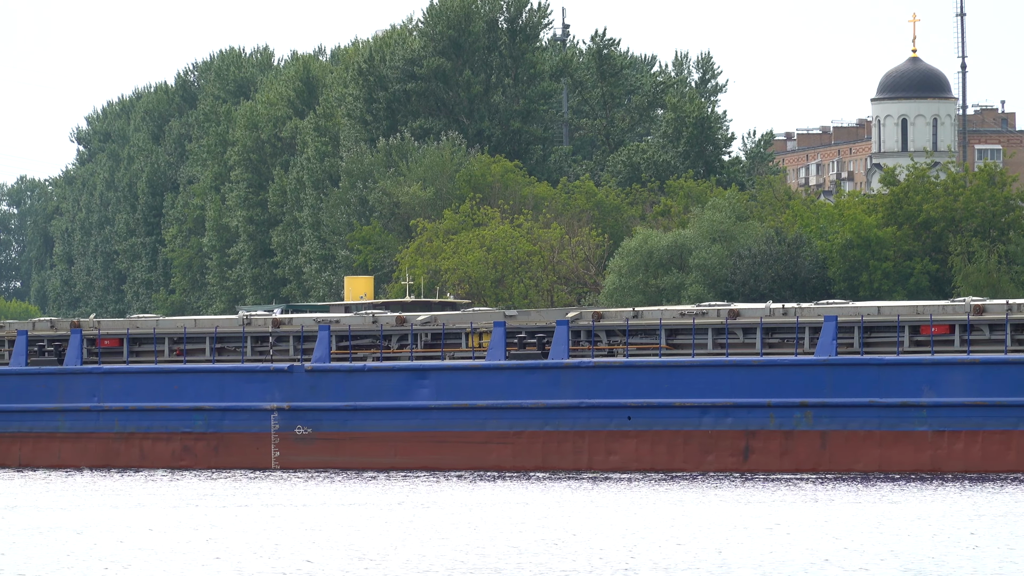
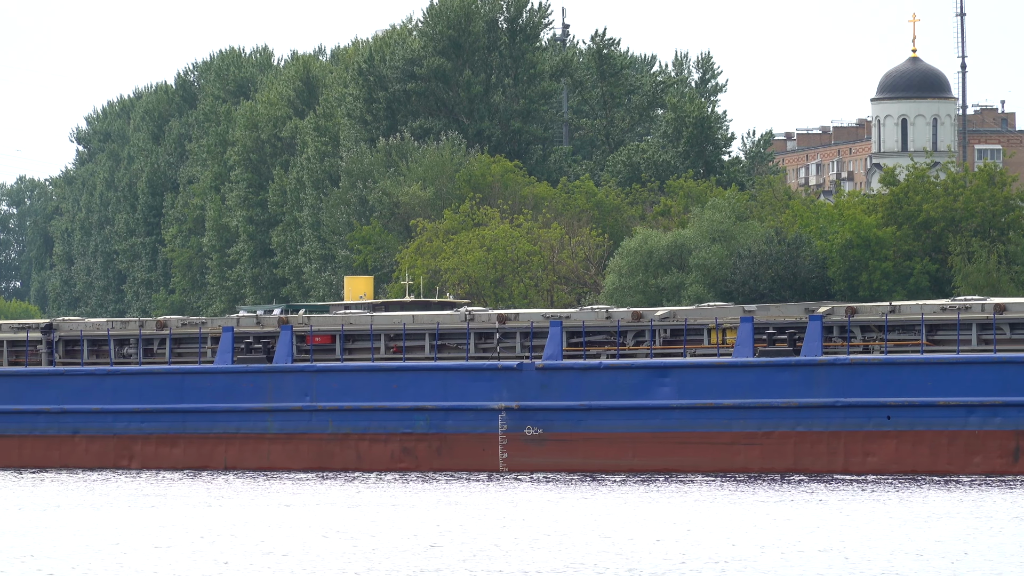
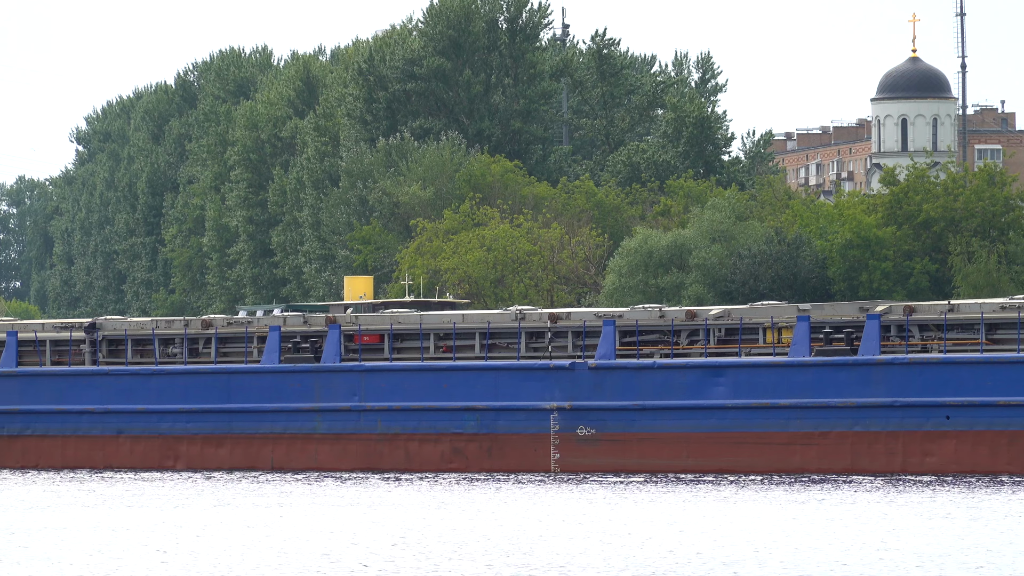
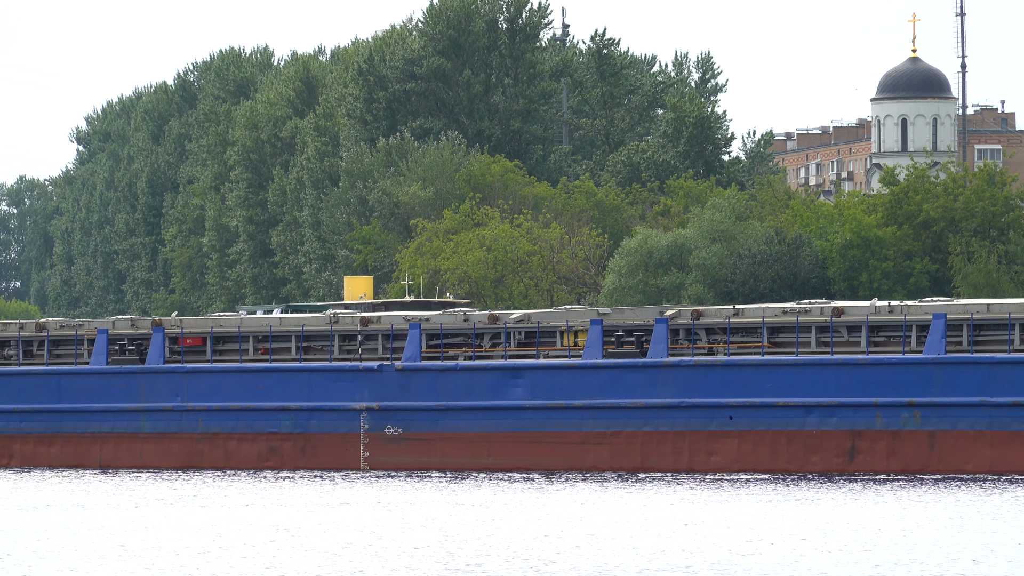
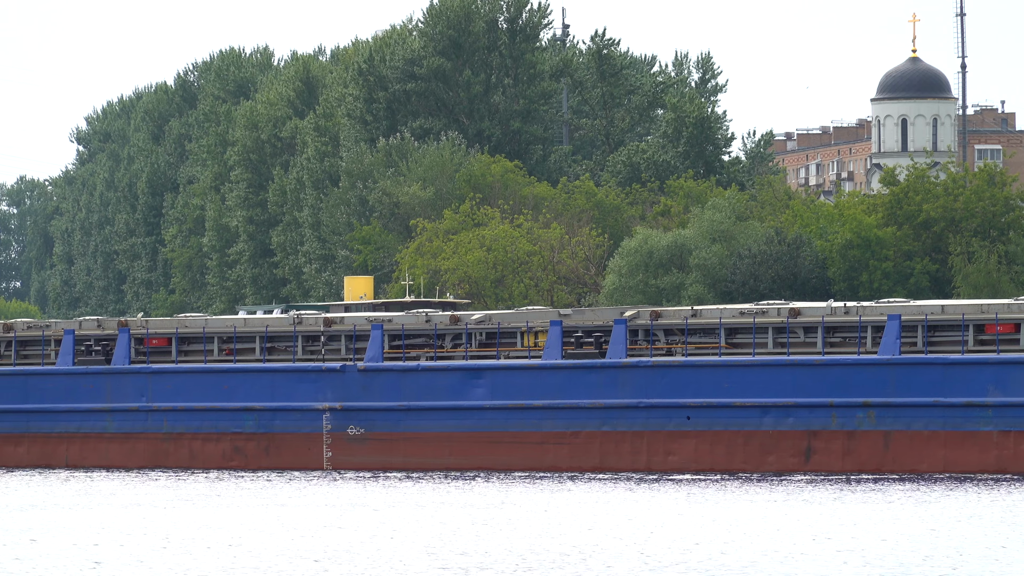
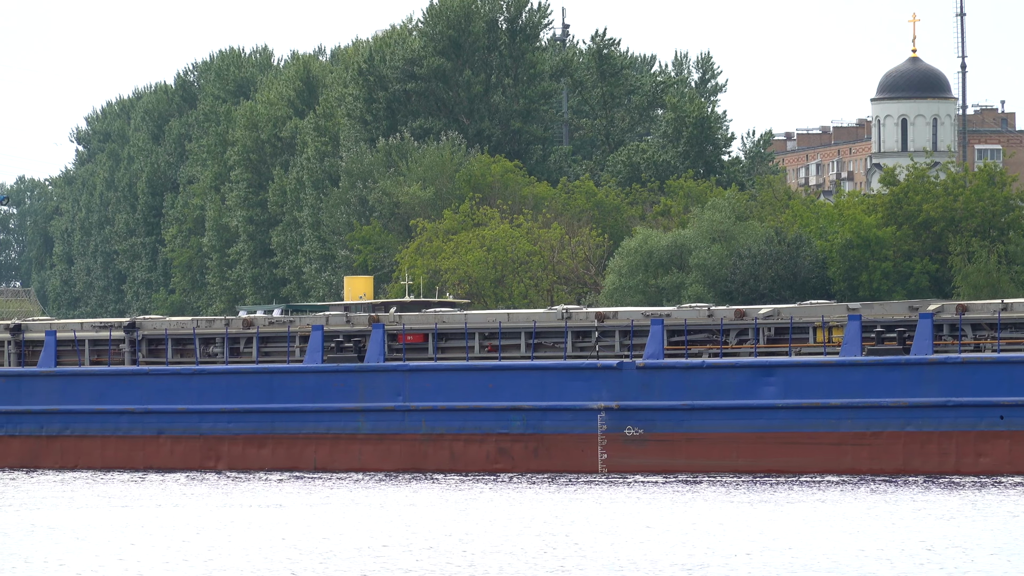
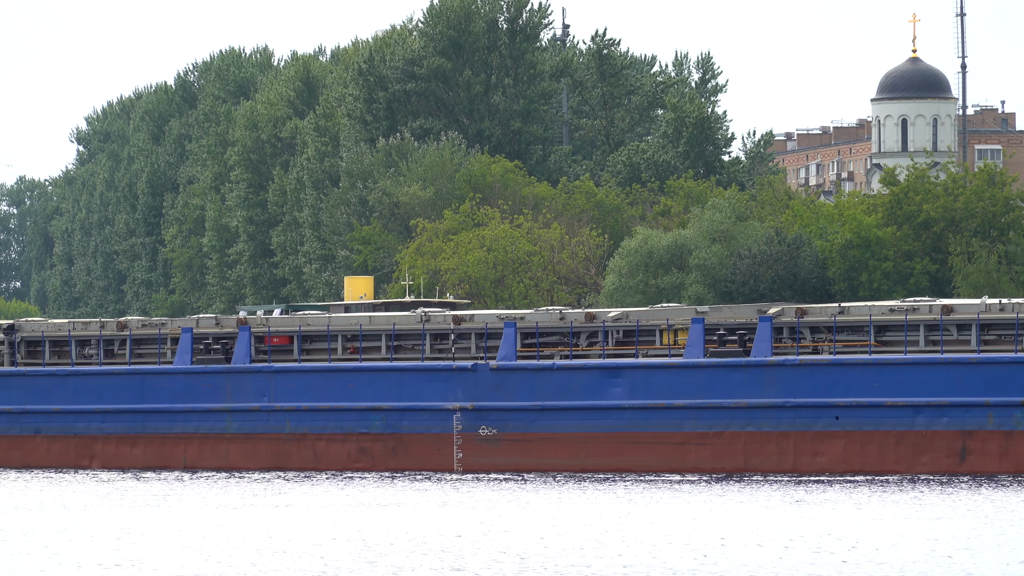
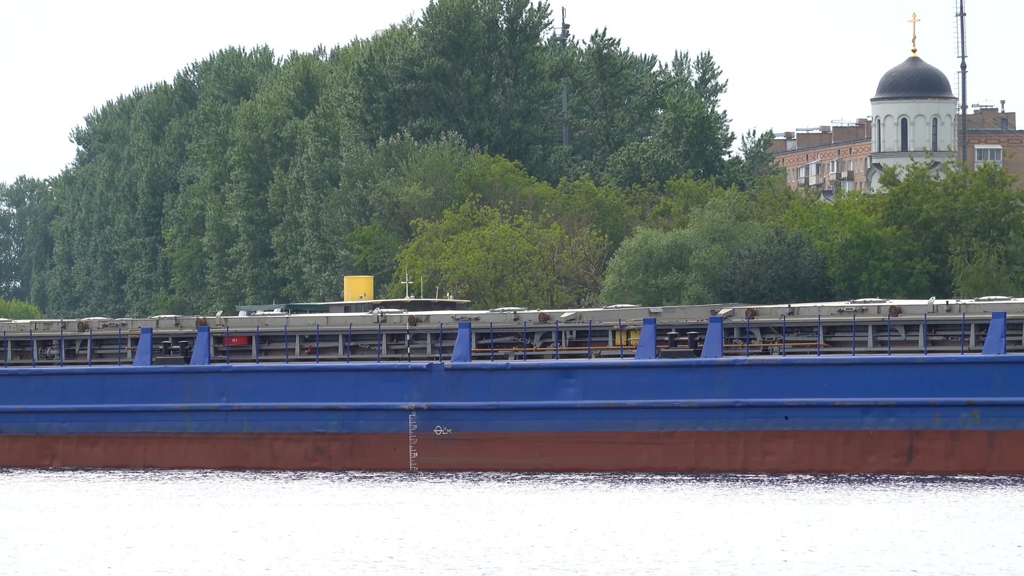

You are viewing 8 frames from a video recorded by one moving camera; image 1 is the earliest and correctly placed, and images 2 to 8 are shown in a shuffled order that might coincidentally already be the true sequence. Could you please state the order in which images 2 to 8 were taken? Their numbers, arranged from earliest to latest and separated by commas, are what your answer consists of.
5, 4, 8, 7, 2, 3, 6
